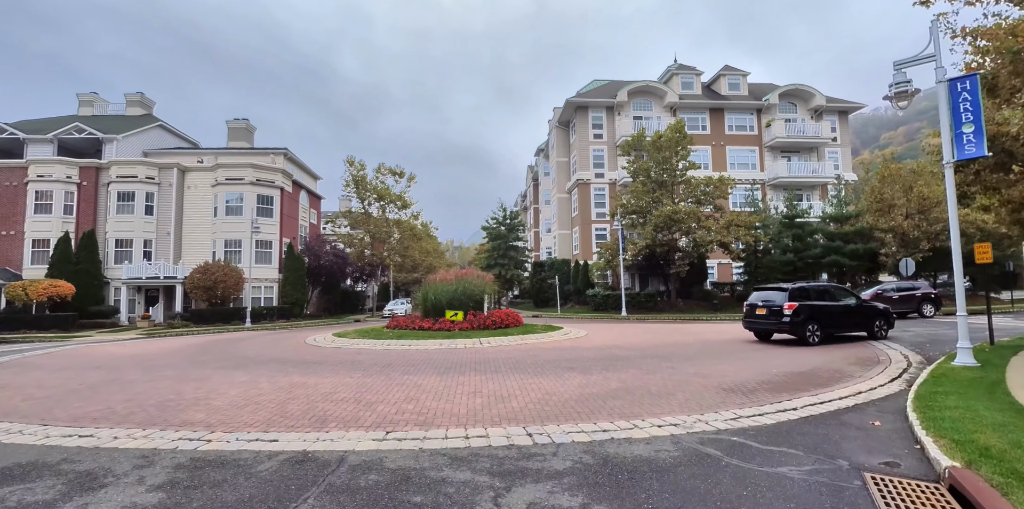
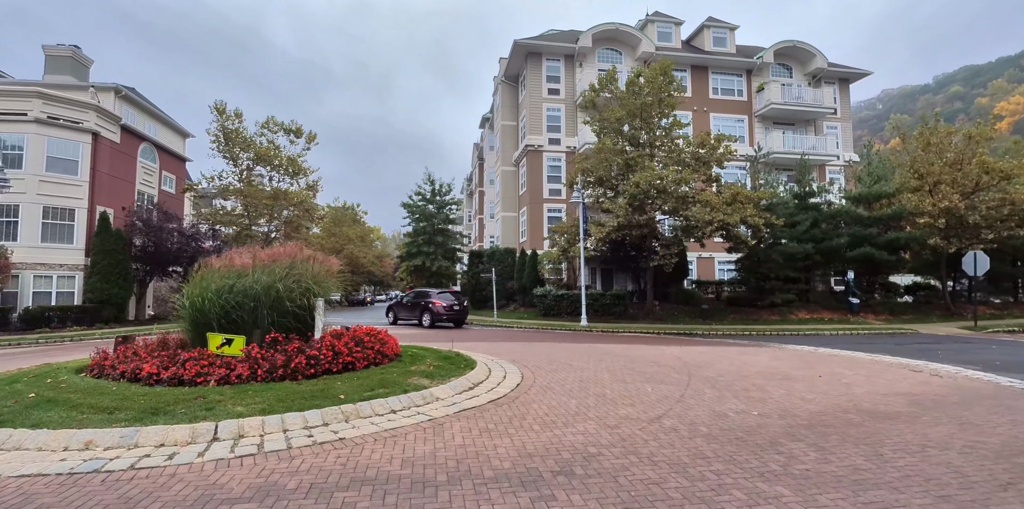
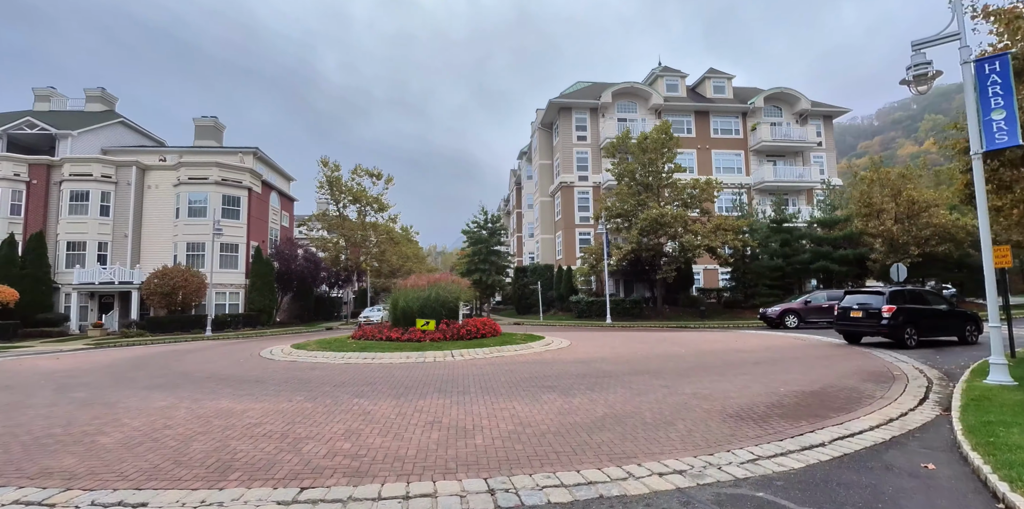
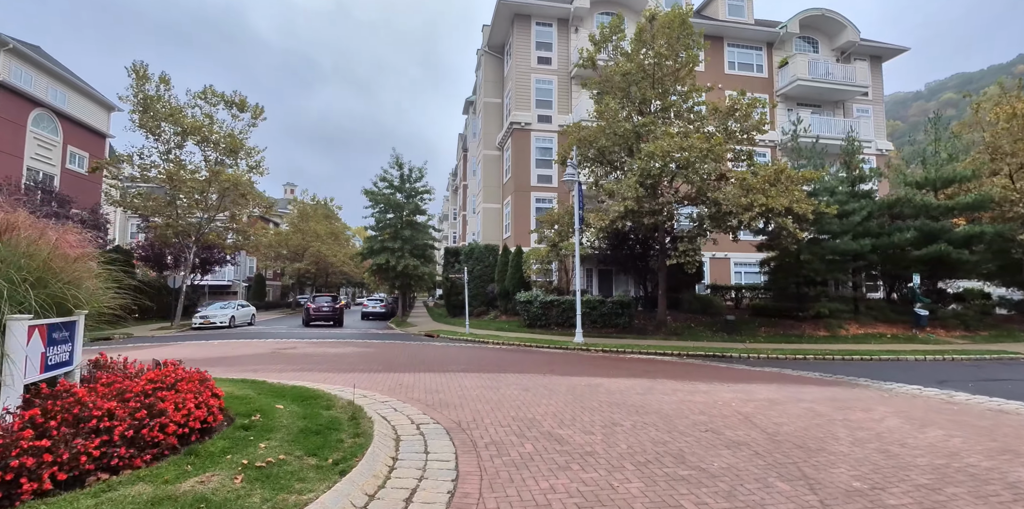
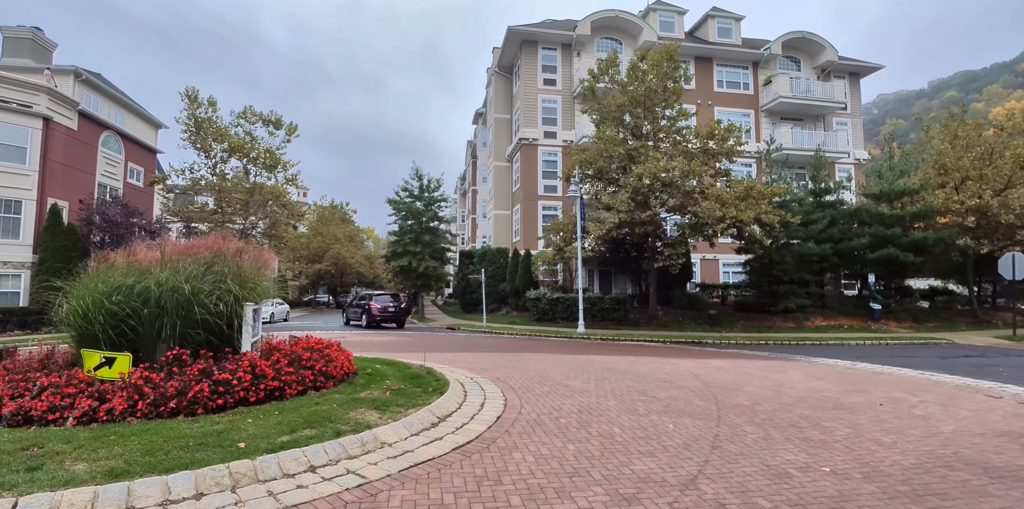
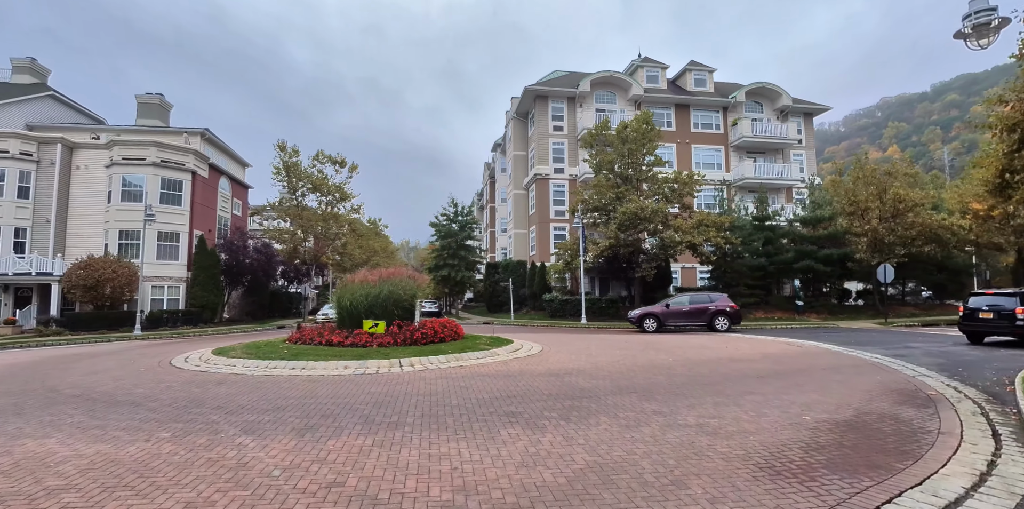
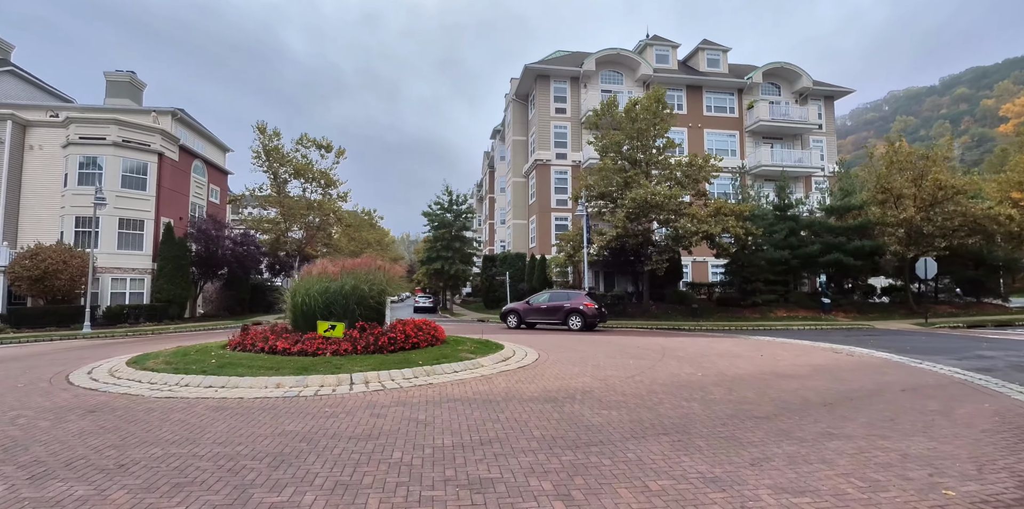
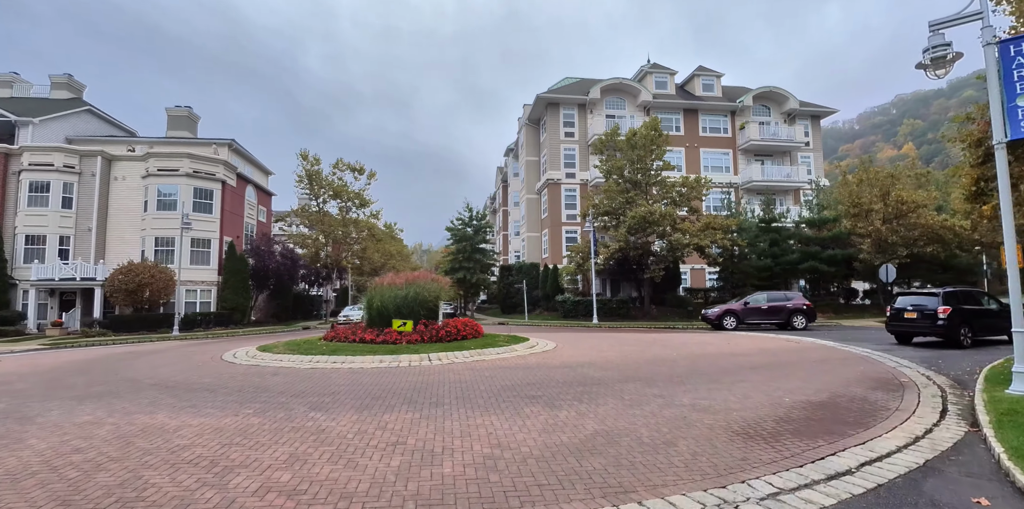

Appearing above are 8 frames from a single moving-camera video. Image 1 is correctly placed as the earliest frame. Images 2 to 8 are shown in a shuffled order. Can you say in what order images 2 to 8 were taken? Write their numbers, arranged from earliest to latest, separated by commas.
3, 8, 6, 7, 2, 5, 4
